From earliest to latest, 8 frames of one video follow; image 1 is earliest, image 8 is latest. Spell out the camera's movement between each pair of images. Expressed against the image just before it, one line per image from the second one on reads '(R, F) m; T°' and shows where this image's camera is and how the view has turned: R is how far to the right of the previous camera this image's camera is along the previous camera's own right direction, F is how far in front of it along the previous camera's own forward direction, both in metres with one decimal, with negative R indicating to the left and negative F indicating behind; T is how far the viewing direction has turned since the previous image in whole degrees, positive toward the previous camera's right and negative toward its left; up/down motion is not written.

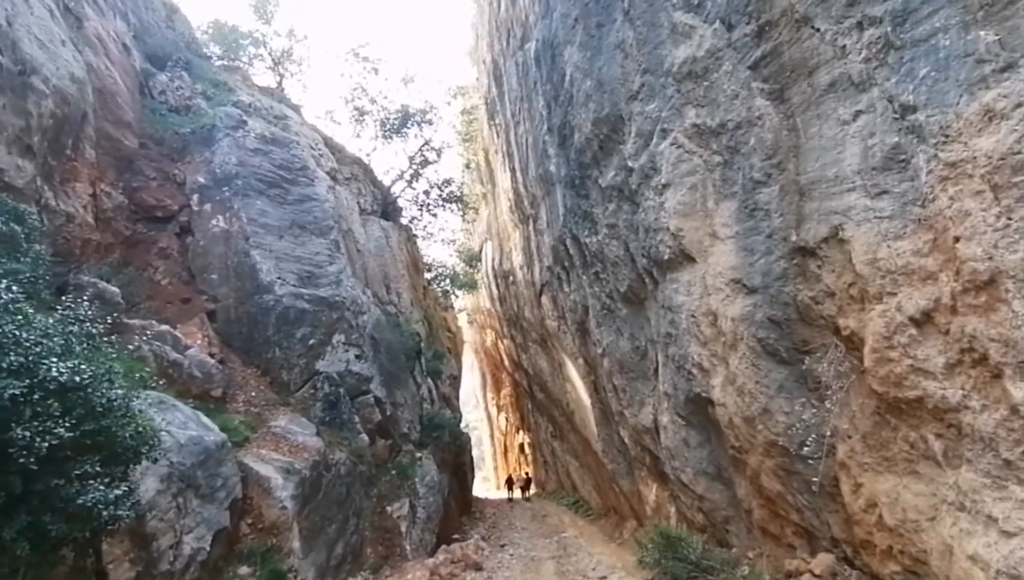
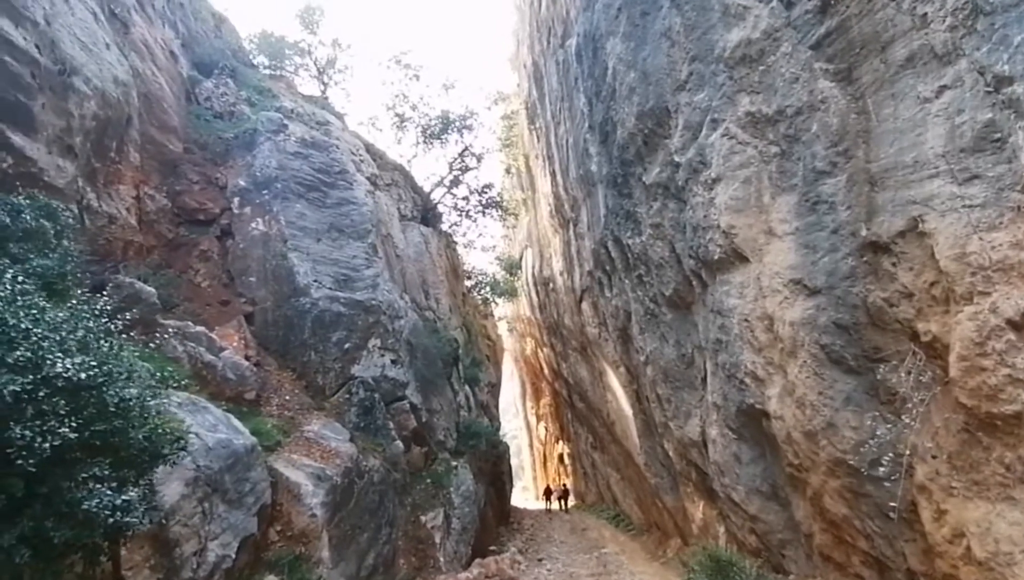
(+0.1, +0.5) m; -4°
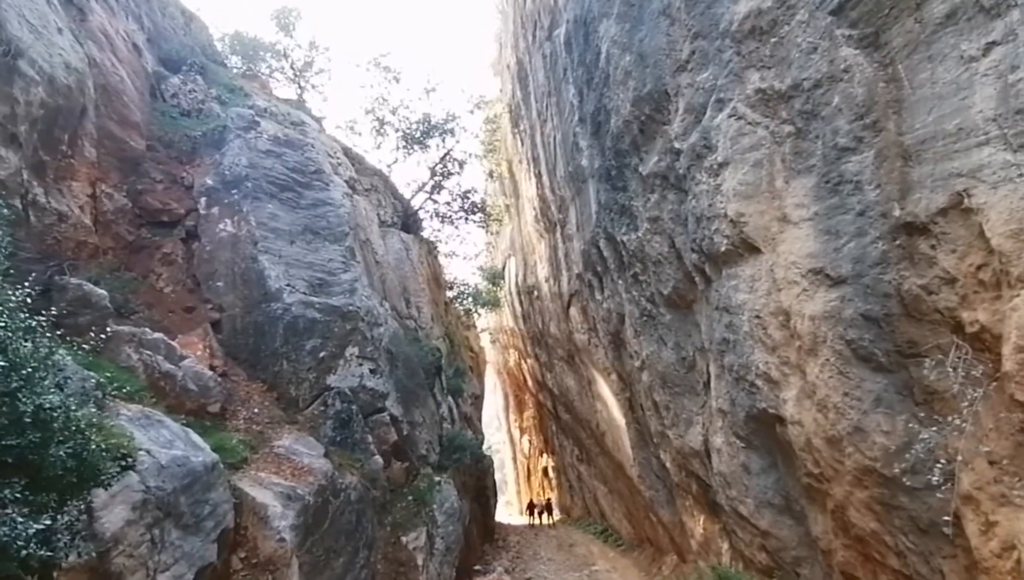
(-0.1, +0.9) m; +2°
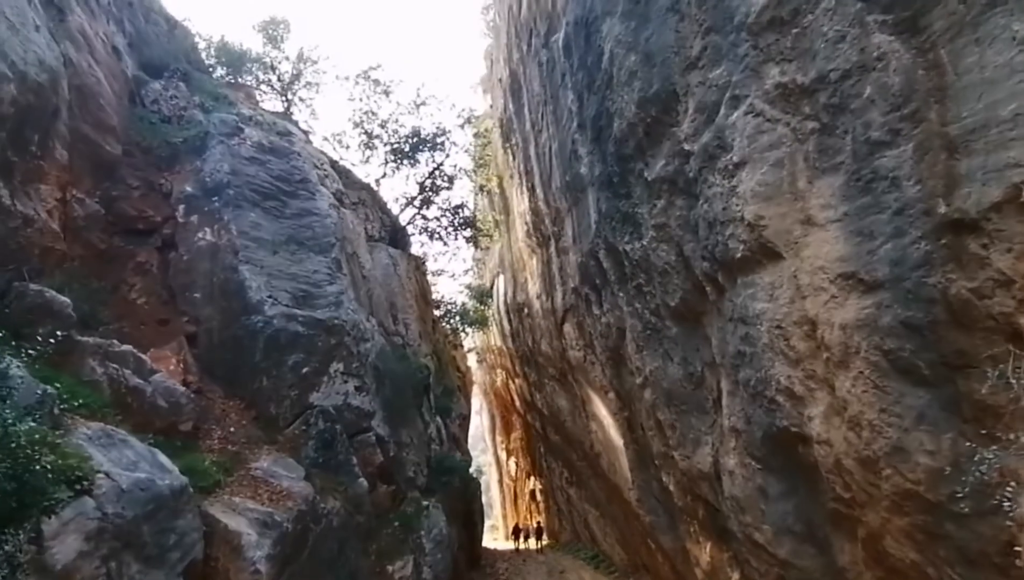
(-0.2, +0.7) m; +1°
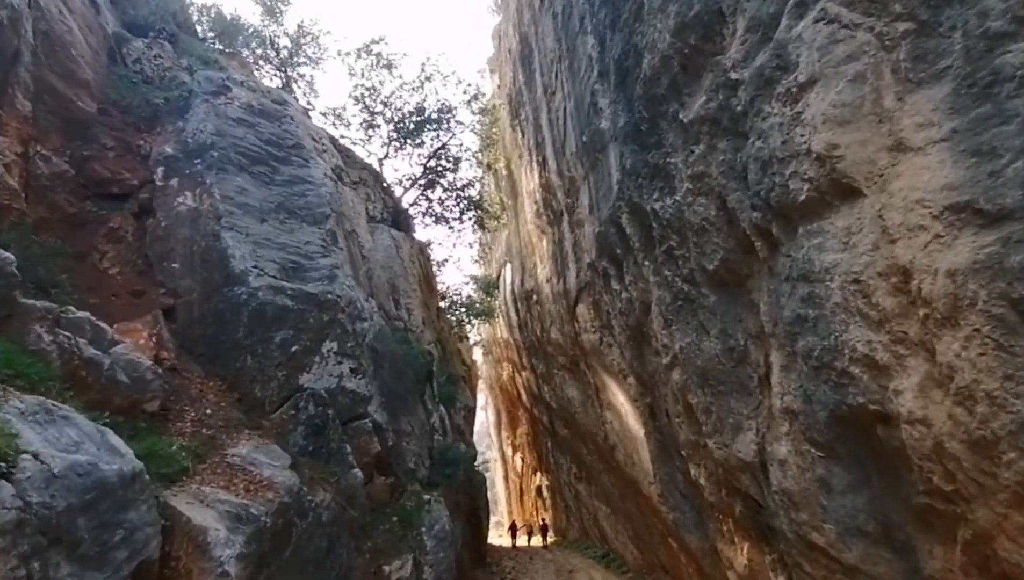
(-0.1, +1.4) m; -1°
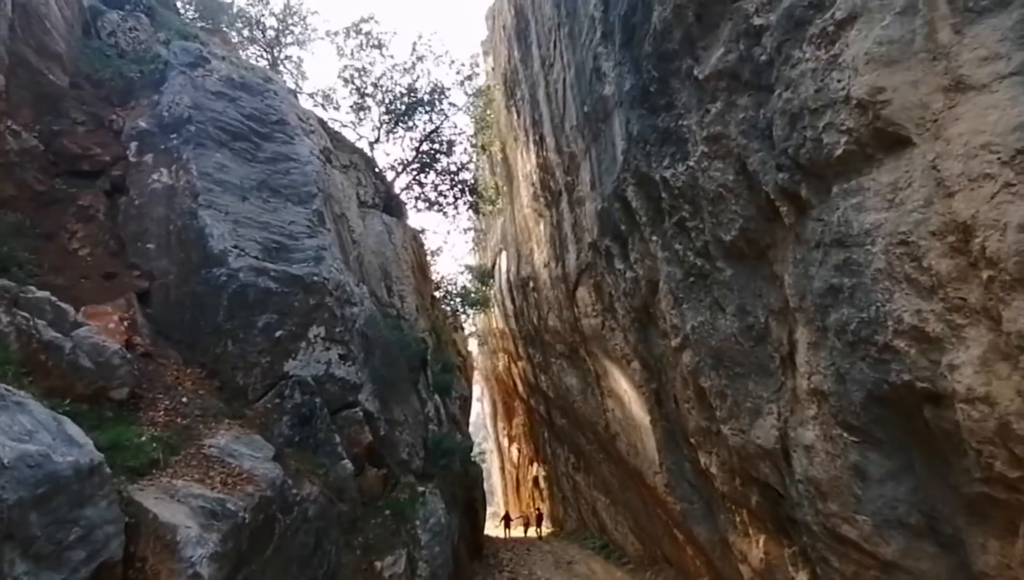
(-0.1, +0.8) m; +1°
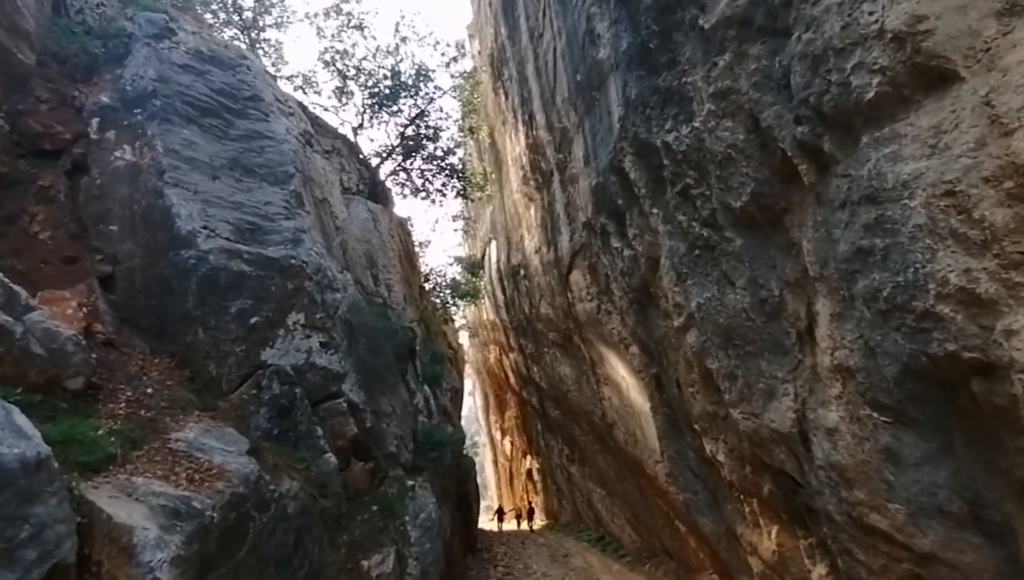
(0.0, +0.7) m; +1°
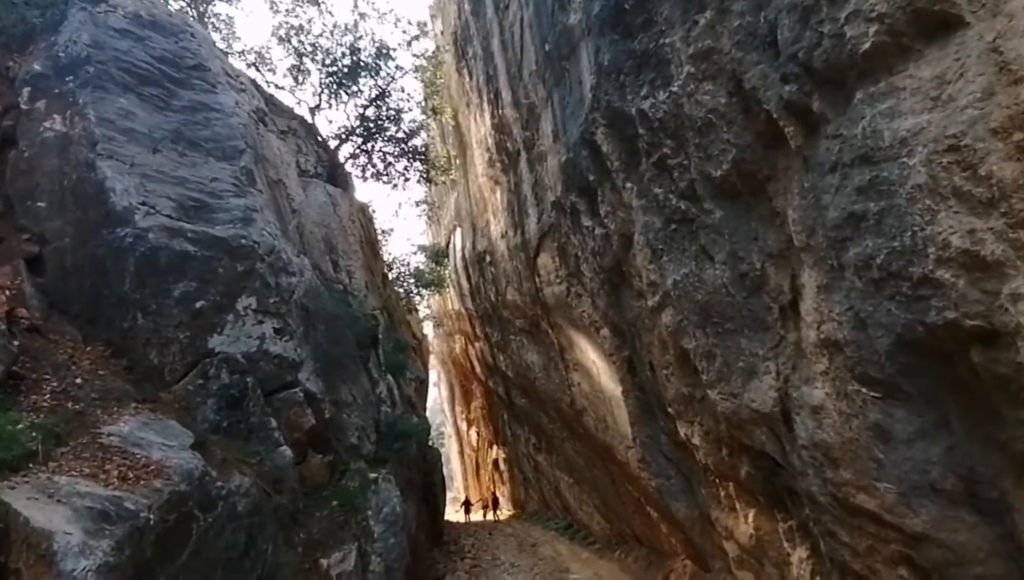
(0.0, +0.5) m; +3°
